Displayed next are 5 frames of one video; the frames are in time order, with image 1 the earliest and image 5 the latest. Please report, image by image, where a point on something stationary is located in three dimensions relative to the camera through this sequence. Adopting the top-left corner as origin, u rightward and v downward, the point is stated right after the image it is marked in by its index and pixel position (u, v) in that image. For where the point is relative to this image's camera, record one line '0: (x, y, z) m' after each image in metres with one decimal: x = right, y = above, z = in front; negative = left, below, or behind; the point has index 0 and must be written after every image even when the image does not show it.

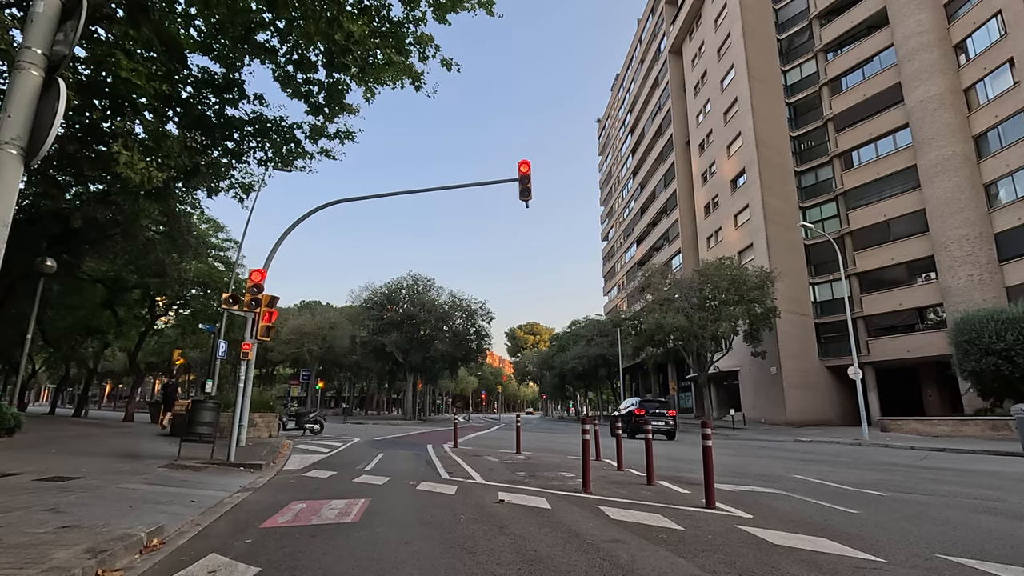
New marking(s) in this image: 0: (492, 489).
0: (-0.3, -2.8, +7.6) m
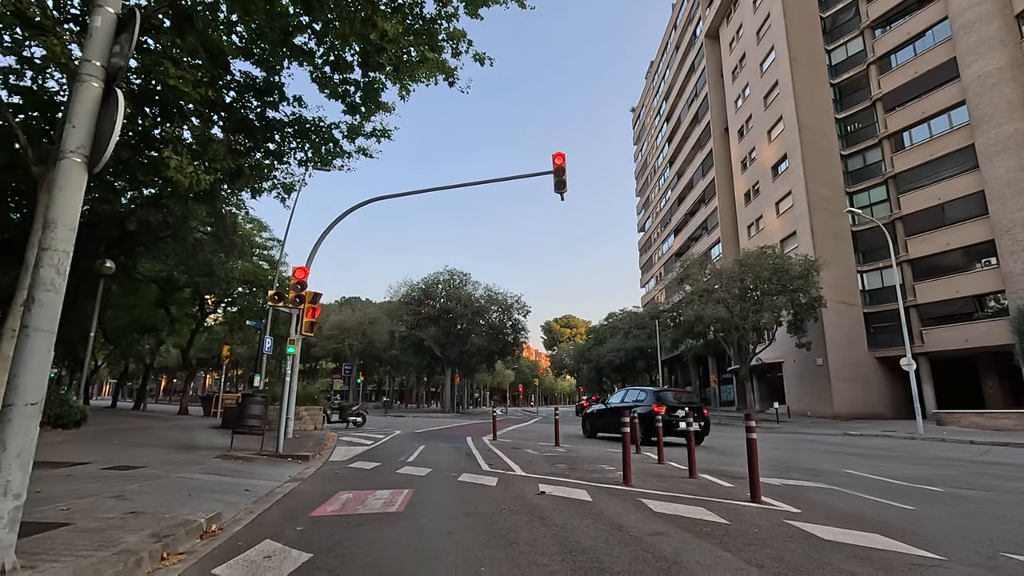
0: (+0.3, -2.8, +7.6) m
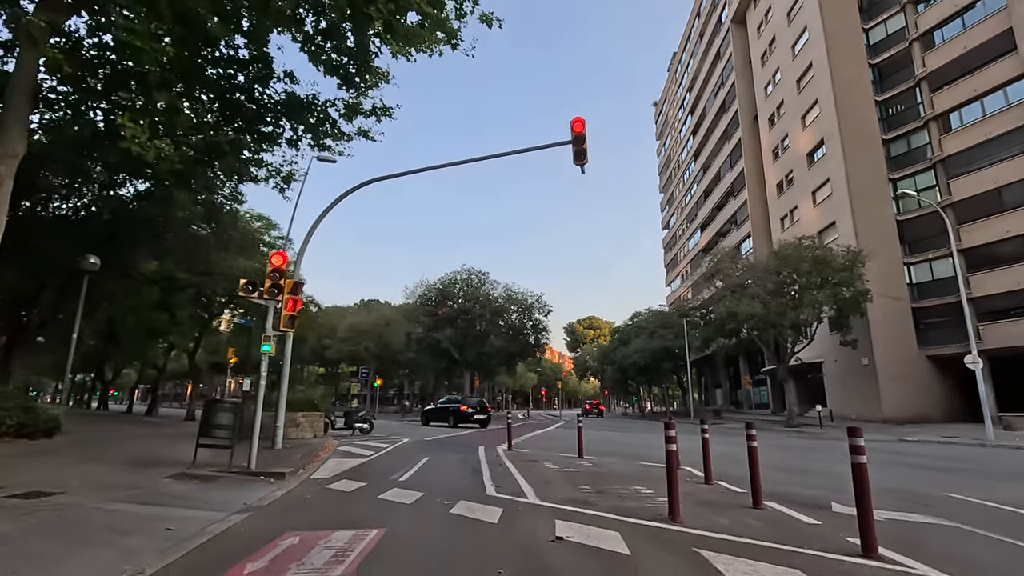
0: (+0.4, -2.5, +5.8) m
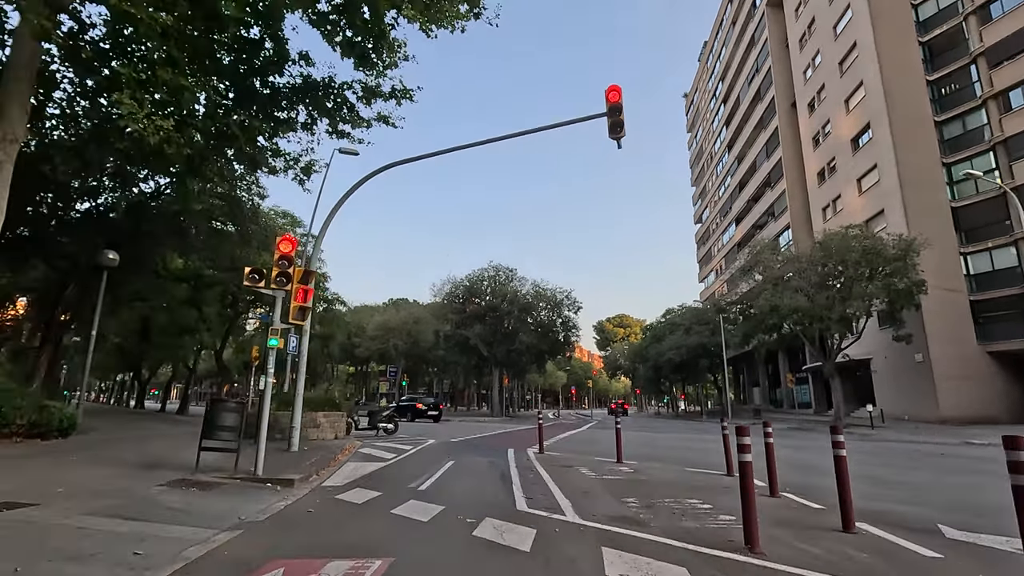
0: (+0.7, -2.2, +4.8) m
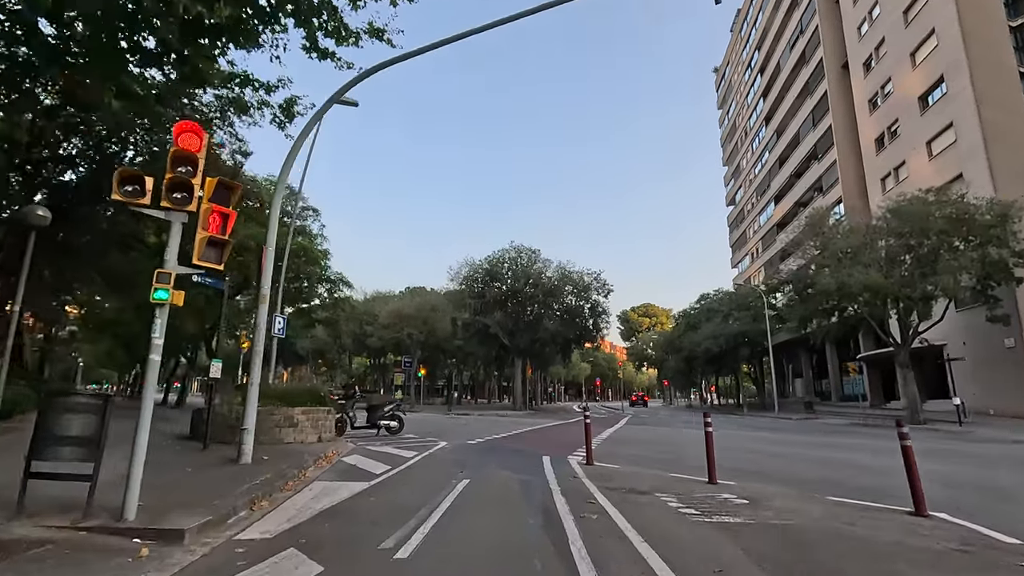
0: (+1.0, -1.5, +1.3) m
